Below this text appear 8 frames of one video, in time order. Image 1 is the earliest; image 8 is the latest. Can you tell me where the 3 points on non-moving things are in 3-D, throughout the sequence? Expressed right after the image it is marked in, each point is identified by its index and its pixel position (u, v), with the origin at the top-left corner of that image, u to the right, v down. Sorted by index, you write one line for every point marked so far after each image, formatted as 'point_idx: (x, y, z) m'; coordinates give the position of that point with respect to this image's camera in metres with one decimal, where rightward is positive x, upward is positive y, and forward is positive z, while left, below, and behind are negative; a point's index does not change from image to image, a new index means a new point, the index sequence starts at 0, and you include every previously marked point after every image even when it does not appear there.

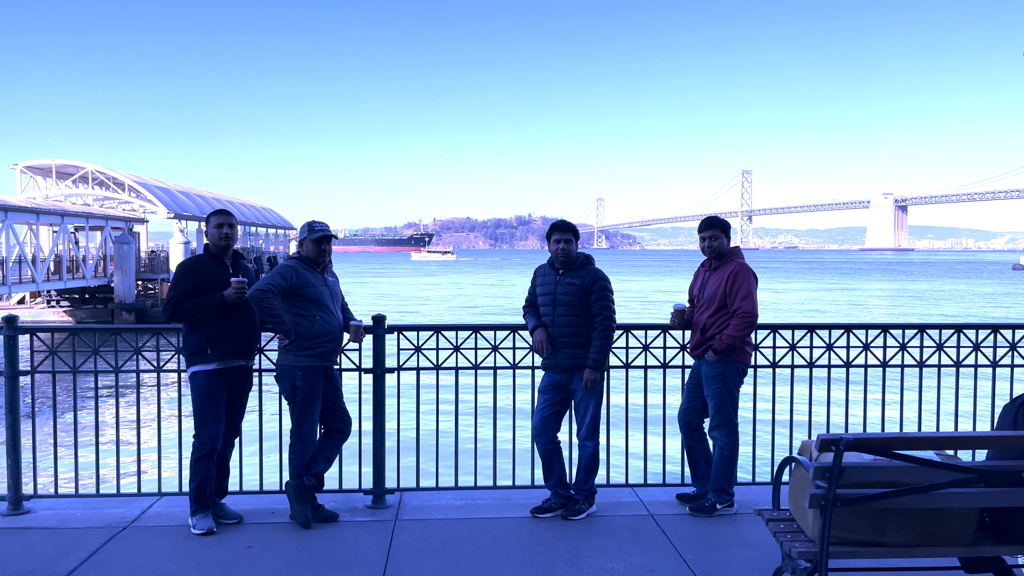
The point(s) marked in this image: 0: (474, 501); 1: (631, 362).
0: (-0.2, -1.4, +4.9) m
1: (+0.8, -0.5, +5.0) m
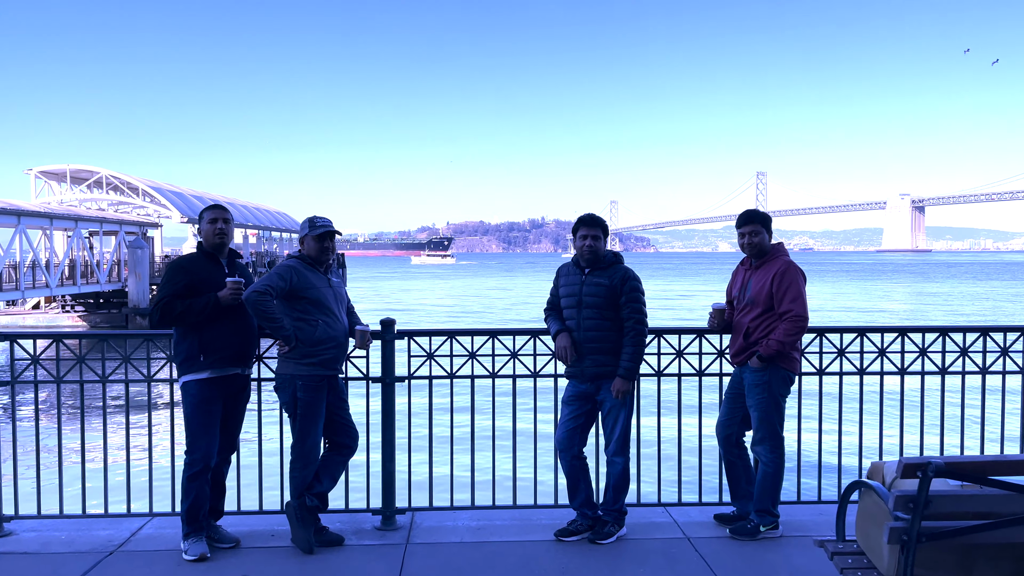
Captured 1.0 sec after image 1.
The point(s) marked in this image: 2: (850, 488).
0: (-0.1, -1.4, +4.4) m
1: (+0.9, -0.5, +4.5) m
2: (+1.3, -0.8, +2.8) m
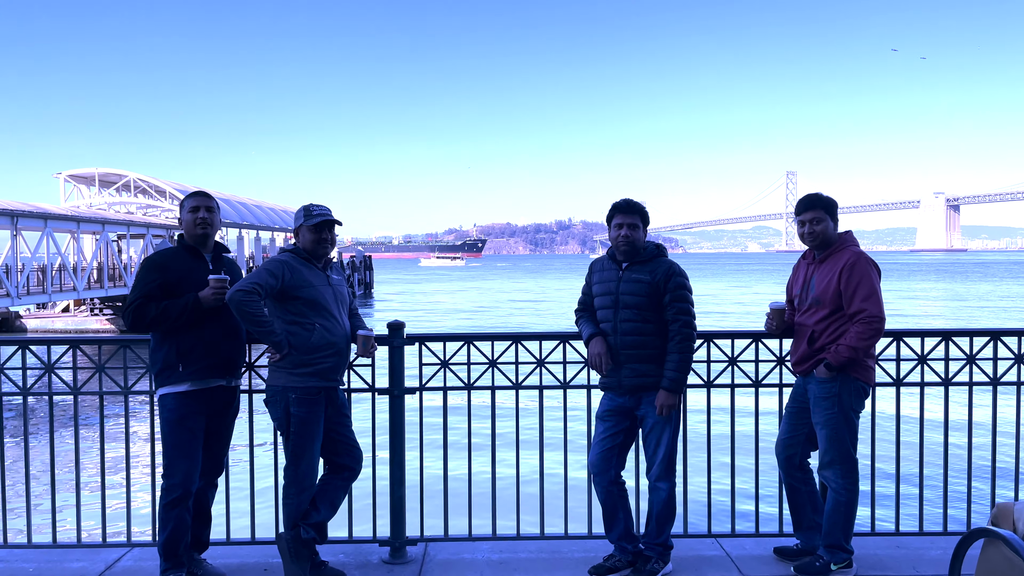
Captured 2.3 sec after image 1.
0: (0.0, -1.4, +3.9) m
1: (+1.1, -0.5, +3.9) m
2: (+1.4, -0.7, +2.2) m
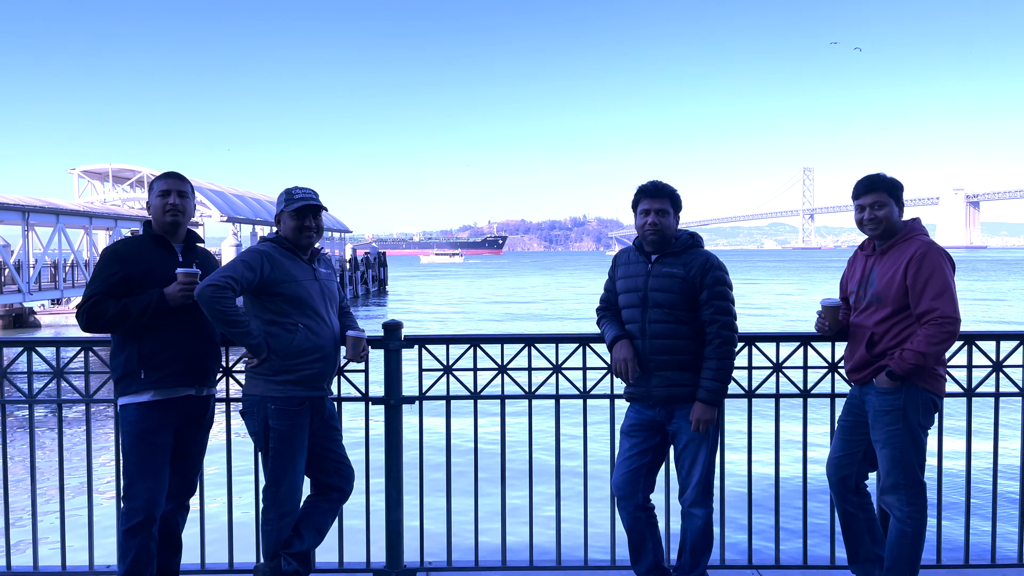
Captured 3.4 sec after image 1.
0: (+0.1, -1.4, +3.4) m
1: (+1.1, -0.5, +3.4) m
2: (+1.4, -0.7, +1.7) m
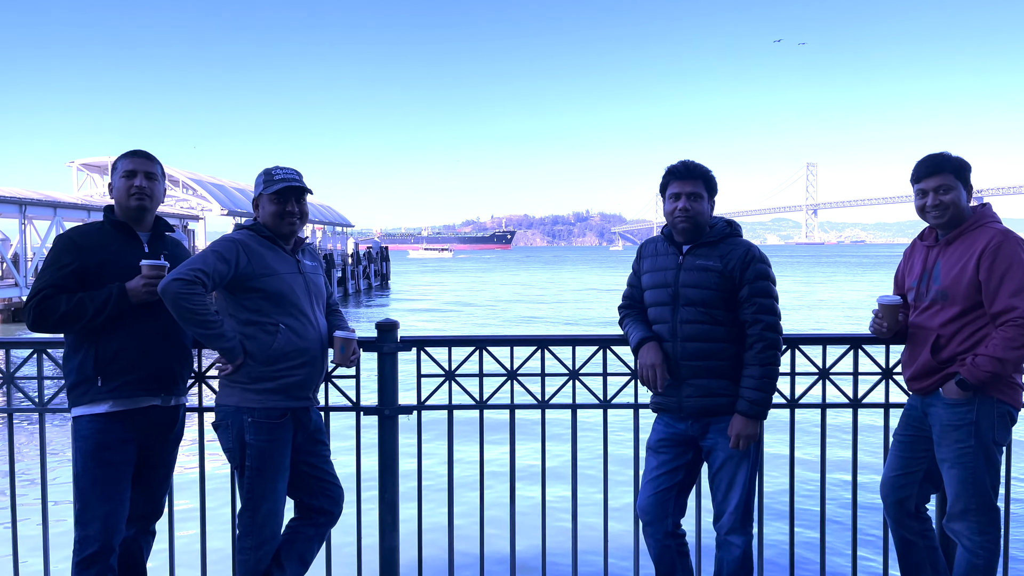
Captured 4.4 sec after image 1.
0: (+0.1, -1.3, +3.0) m
1: (+1.2, -0.4, +3.0) m
2: (+1.4, -0.7, +1.3) m
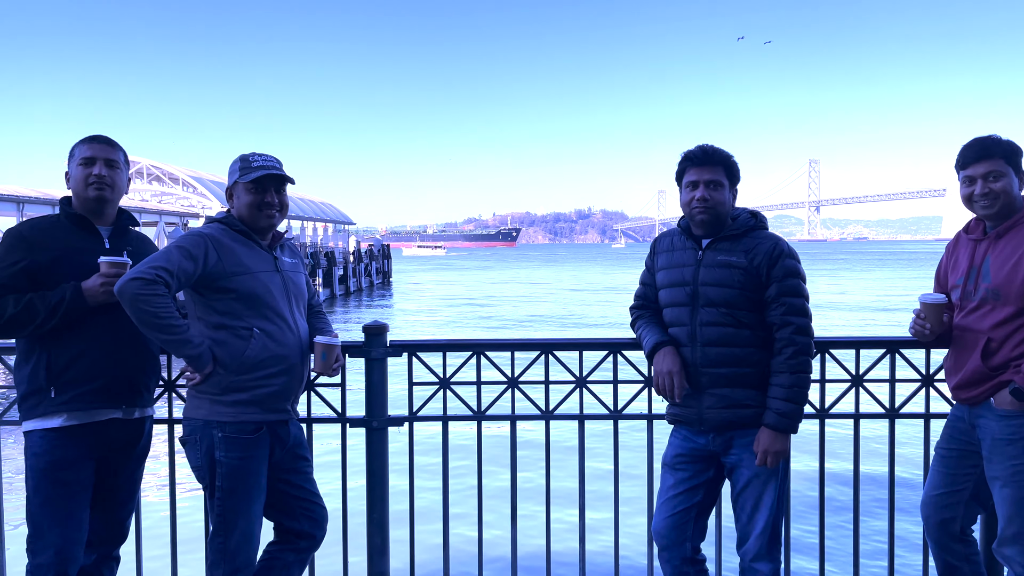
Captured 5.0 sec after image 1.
0: (+0.1, -1.3, +2.7) m
1: (+1.2, -0.4, +2.7) m
2: (+1.4, -0.7, +1.1) m
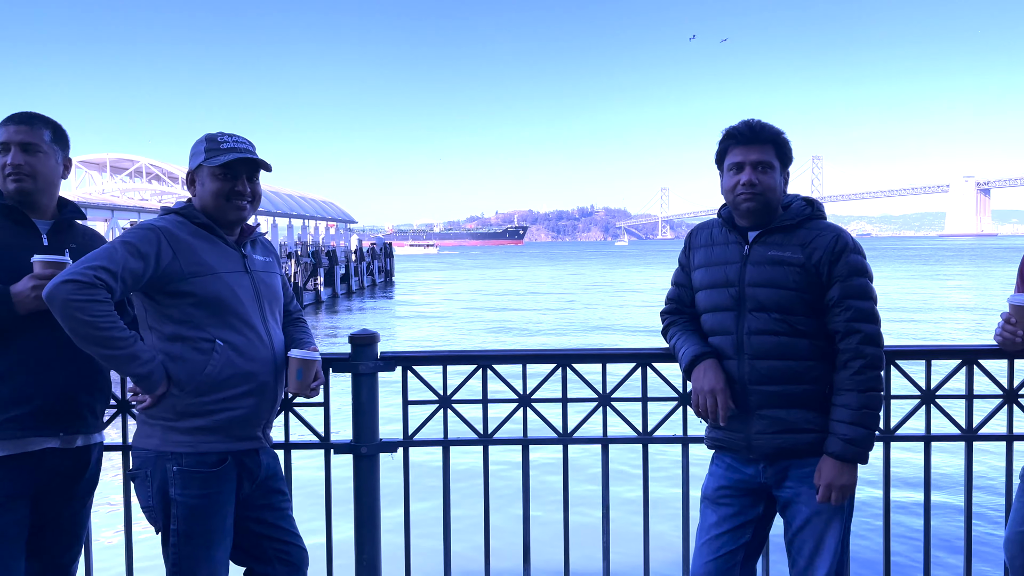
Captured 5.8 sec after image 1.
0: (+0.2, -1.3, +2.4) m
1: (+1.2, -0.4, +2.4) m
2: (+1.5, -0.7, +0.7) m
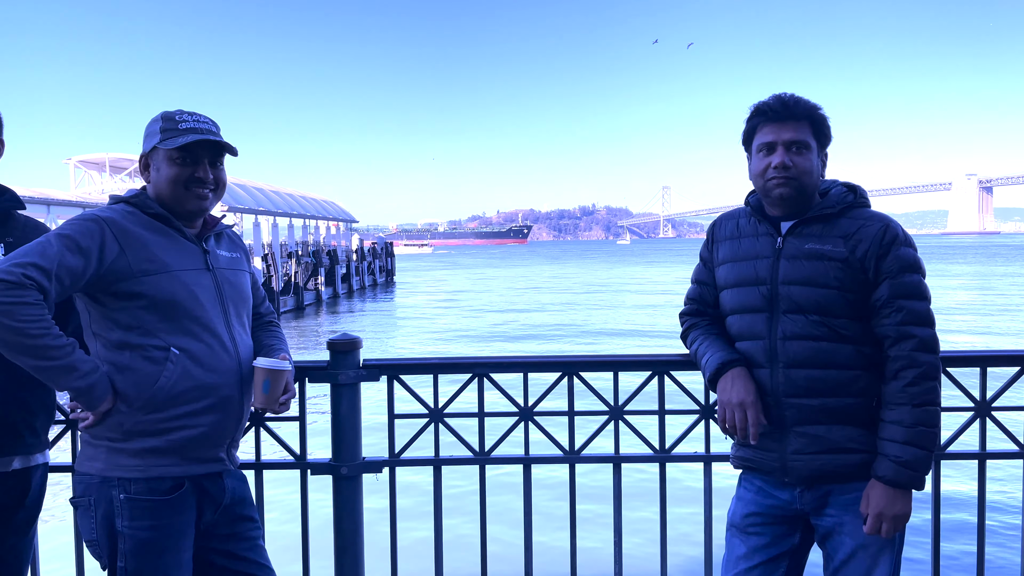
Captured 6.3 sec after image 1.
0: (+0.2, -1.3, +2.1) m
1: (+1.2, -0.4, +2.1) m
2: (+1.5, -0.7, +0.4) m
